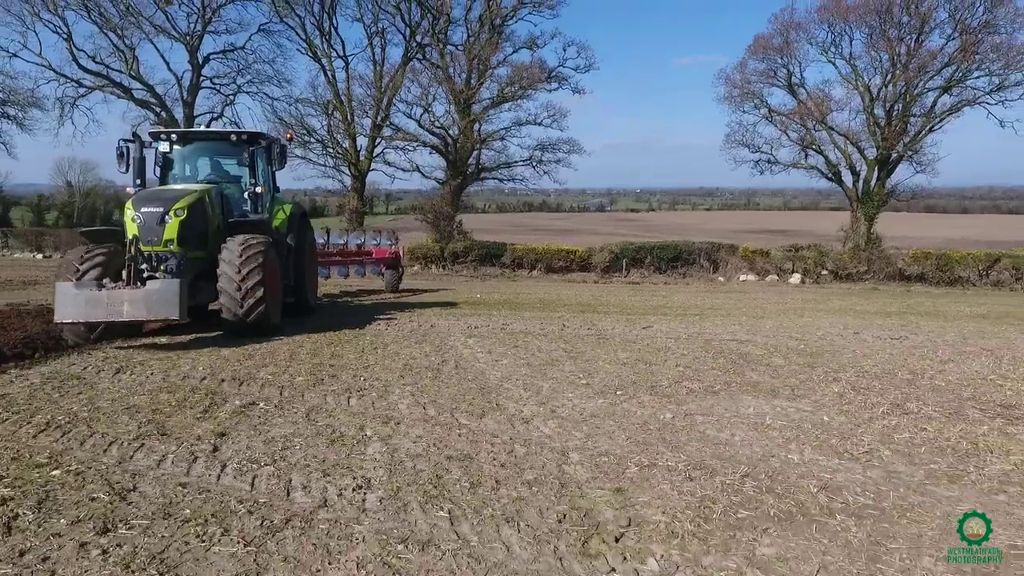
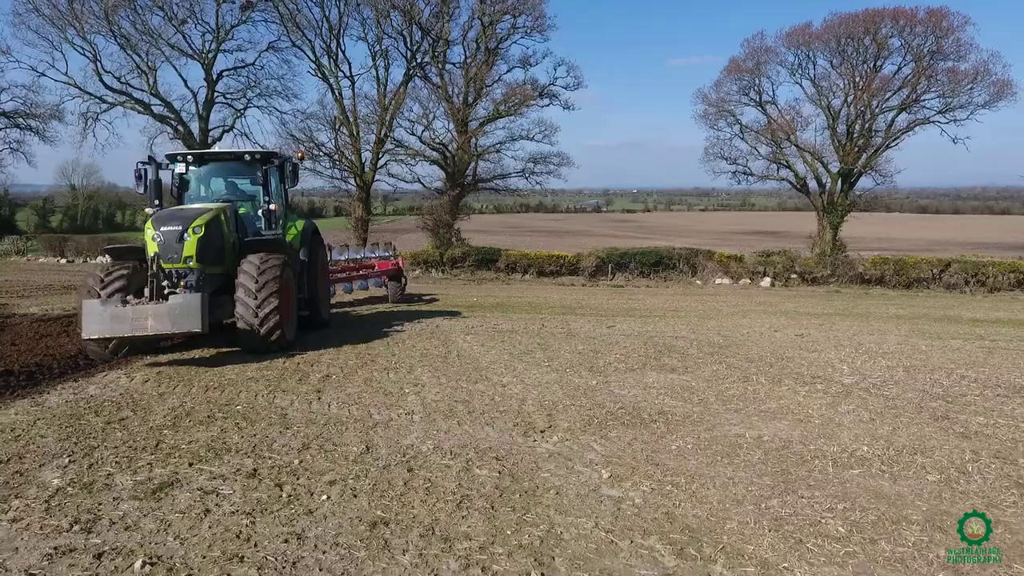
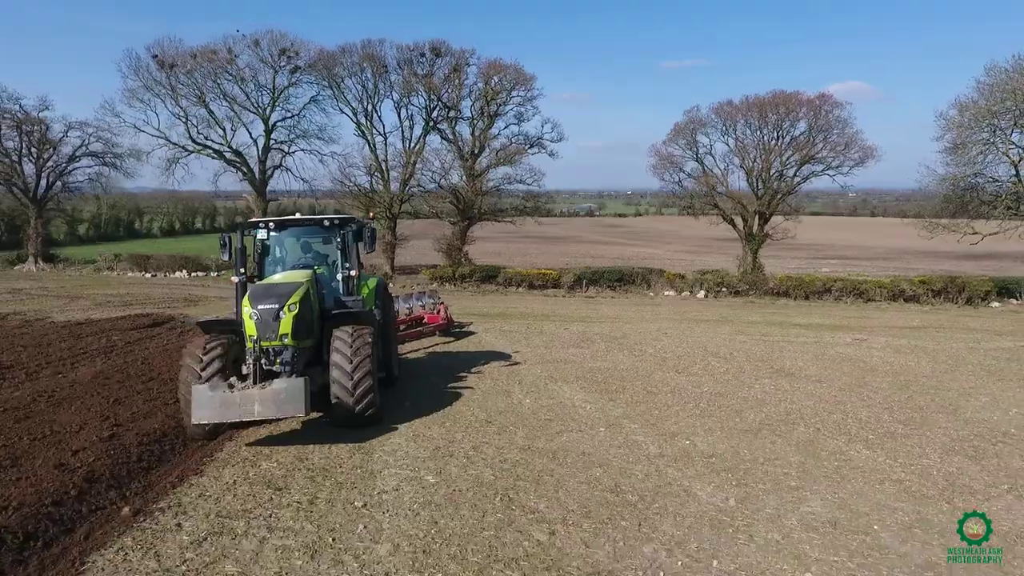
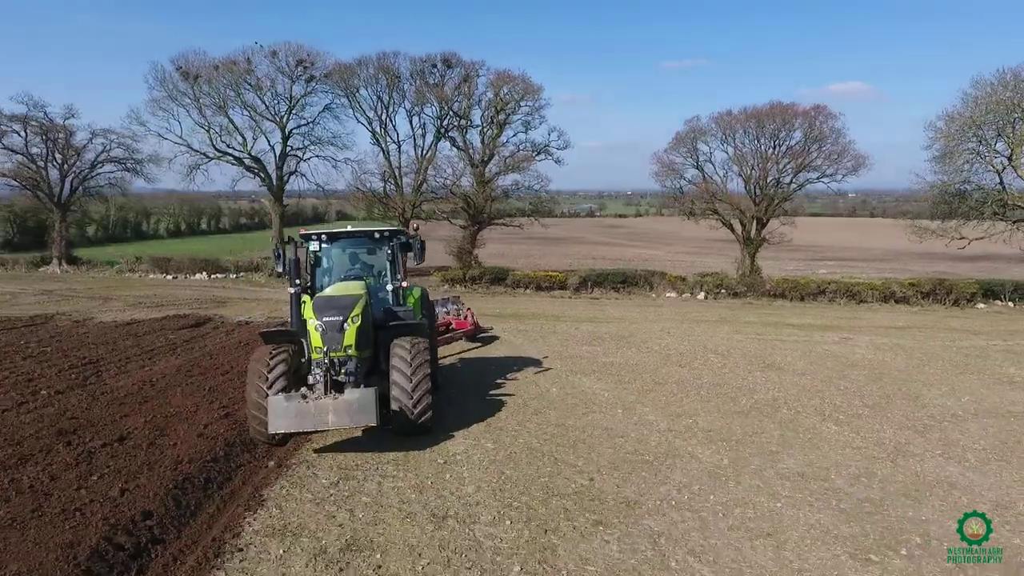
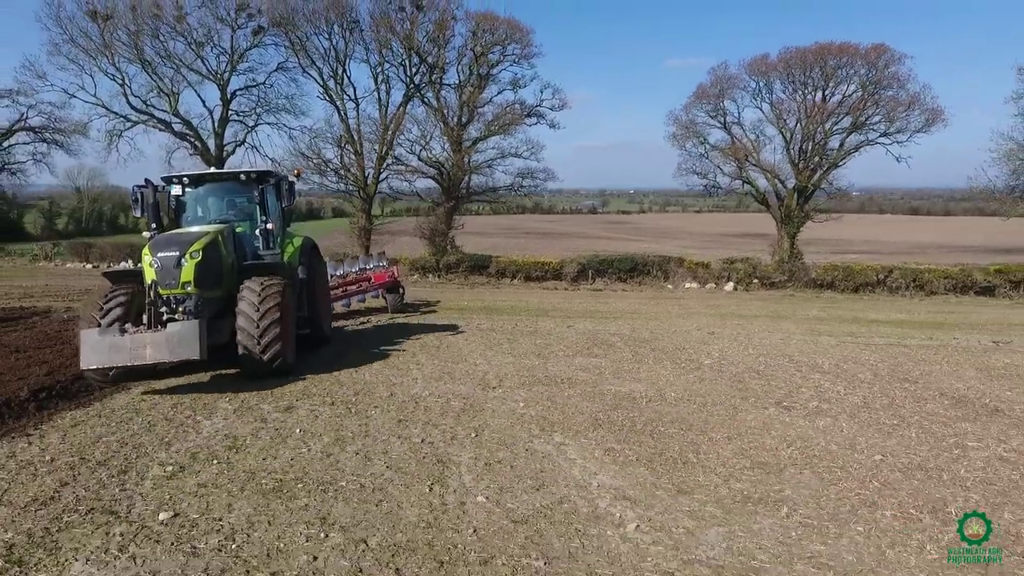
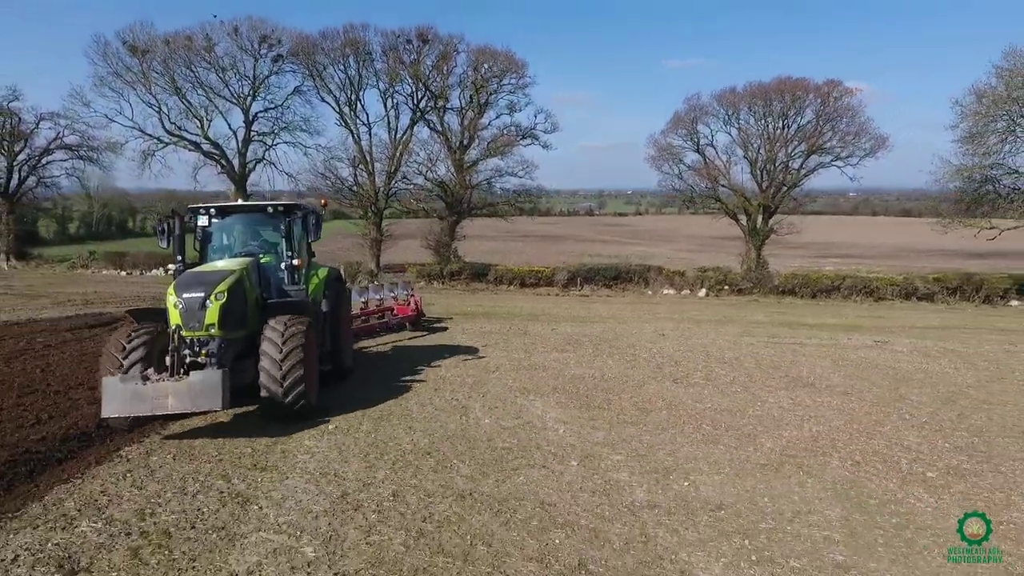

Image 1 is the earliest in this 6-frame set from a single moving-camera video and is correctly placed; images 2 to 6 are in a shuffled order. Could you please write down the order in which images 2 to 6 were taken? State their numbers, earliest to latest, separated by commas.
2, 5, 6, 3, 4
